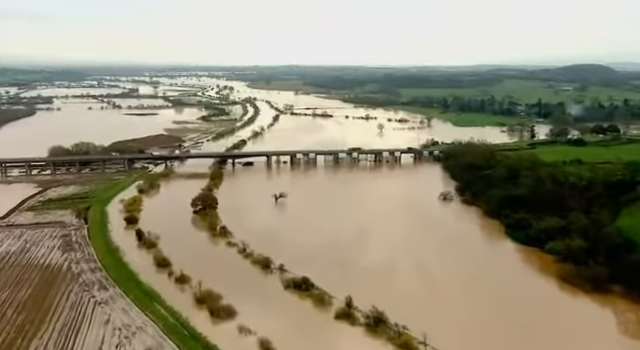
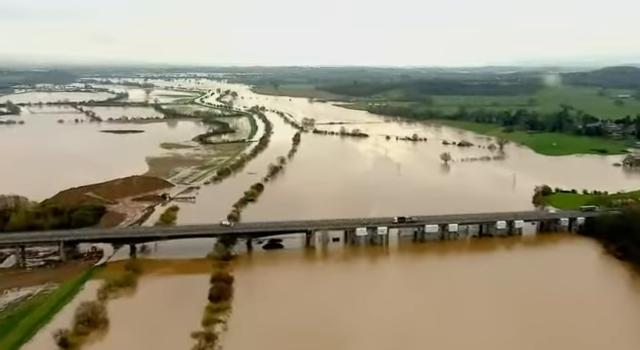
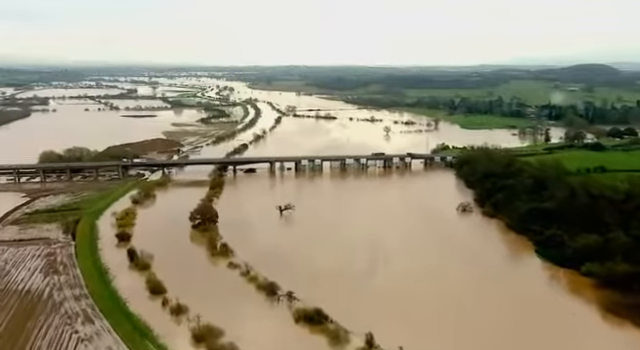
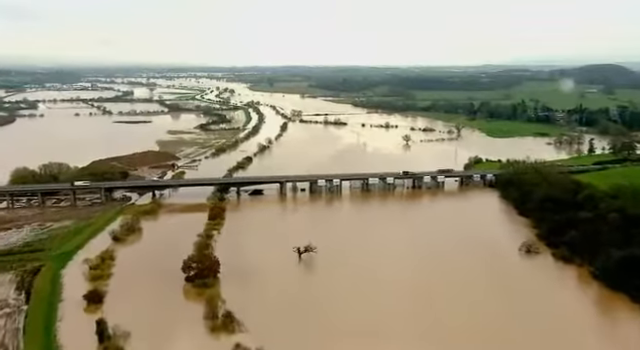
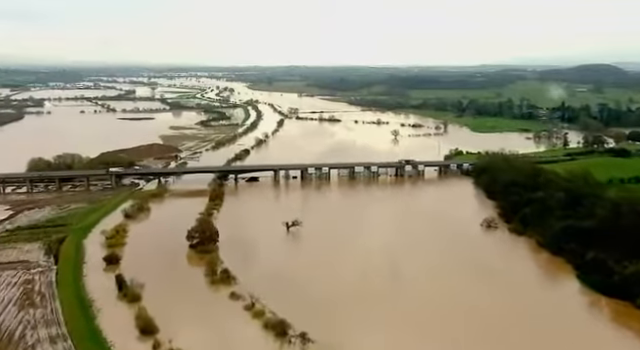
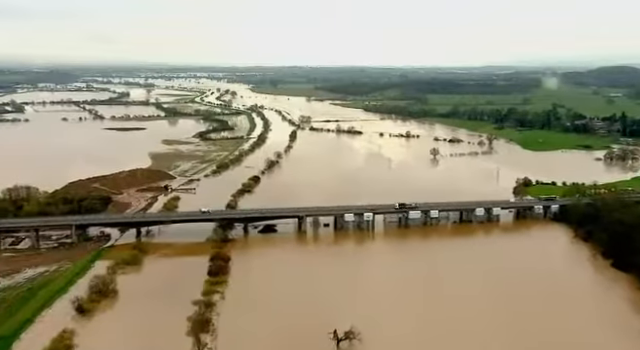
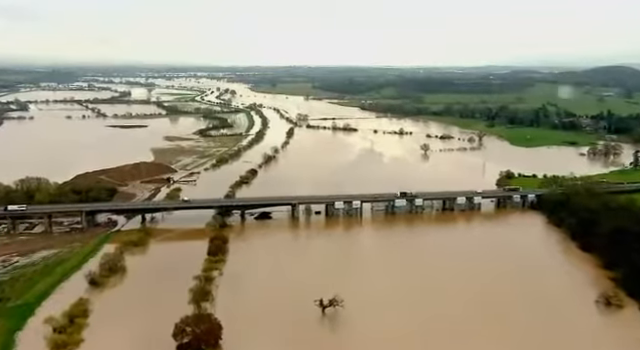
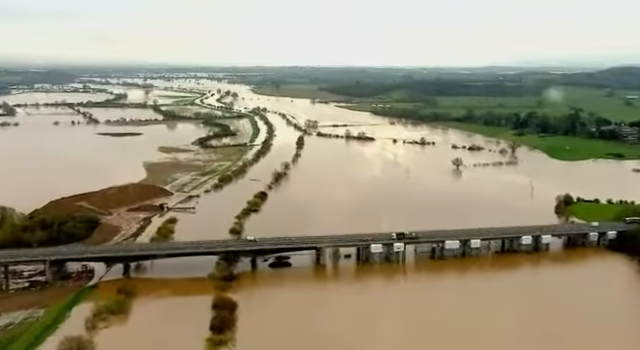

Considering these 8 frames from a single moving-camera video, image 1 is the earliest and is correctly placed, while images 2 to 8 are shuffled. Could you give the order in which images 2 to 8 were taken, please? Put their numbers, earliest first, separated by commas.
3, 5, 4, 7, 6, 2, 8
